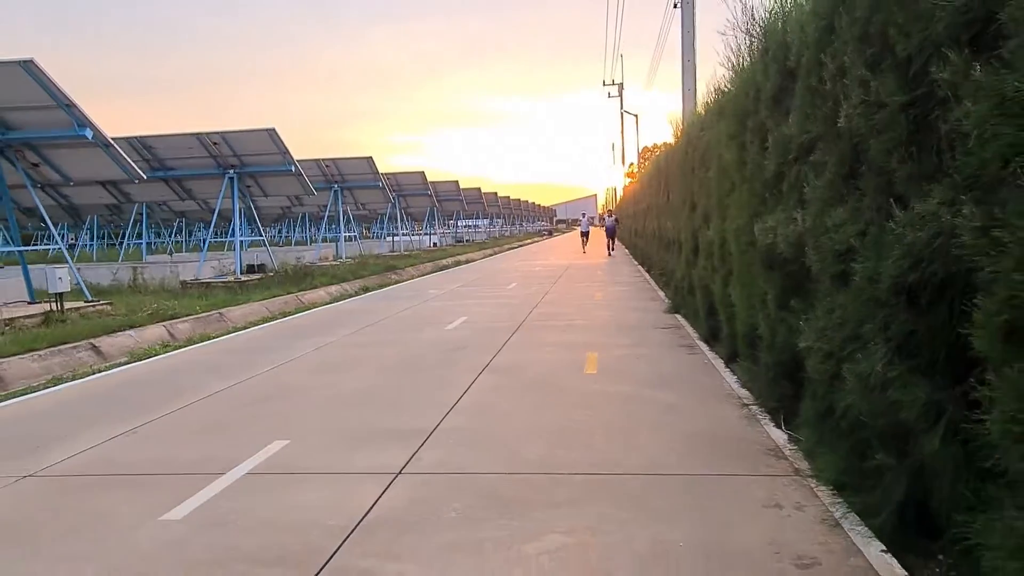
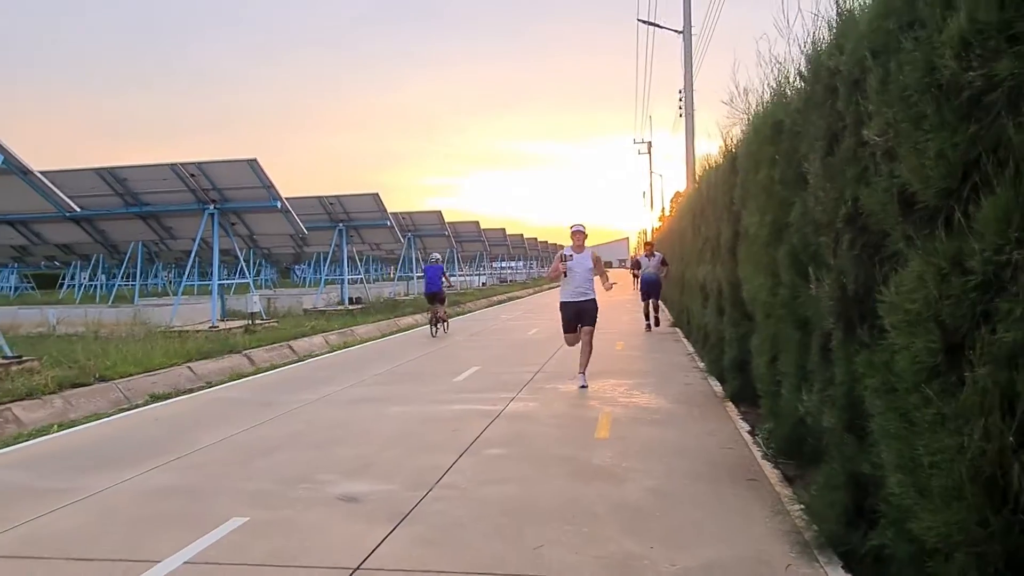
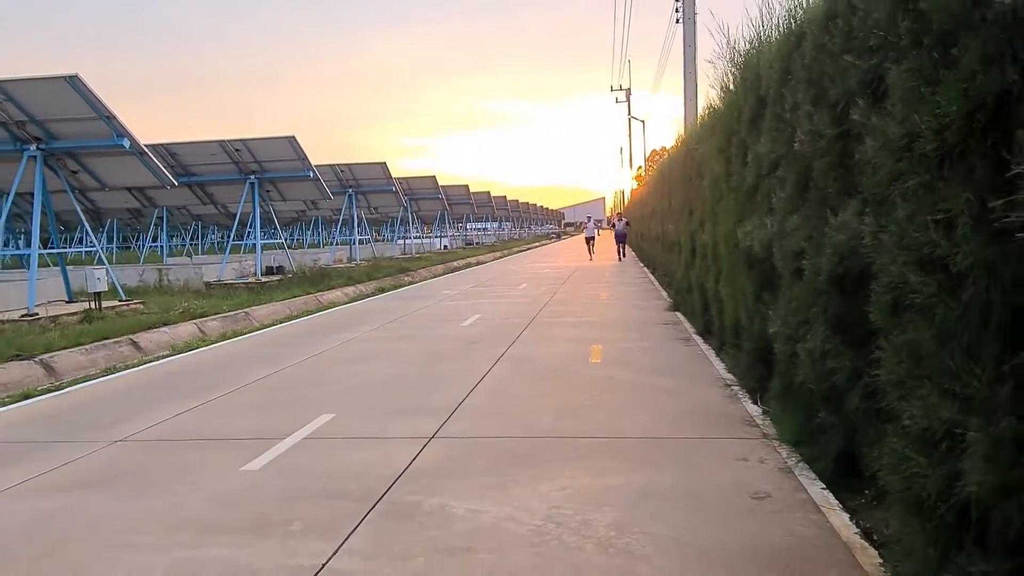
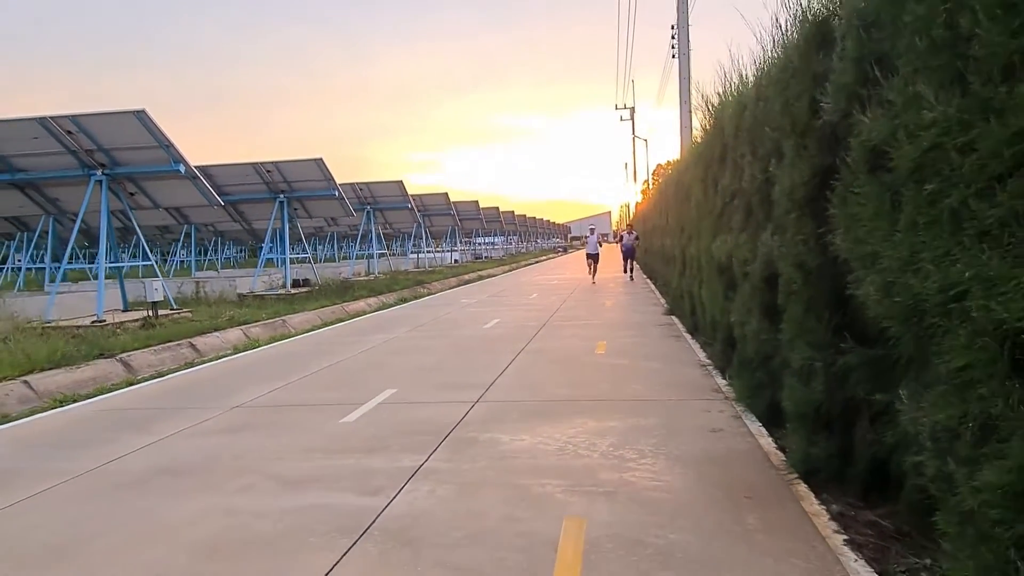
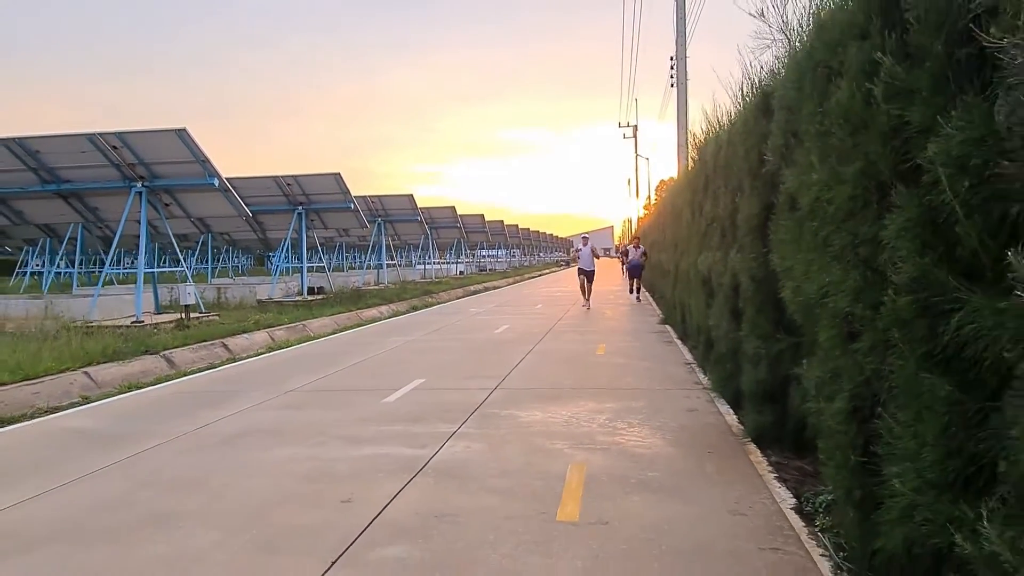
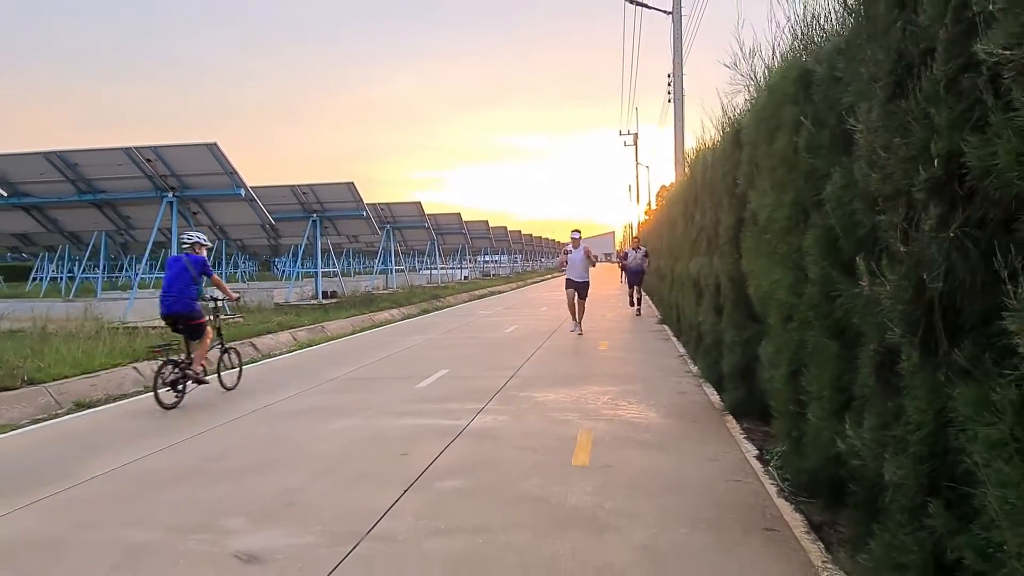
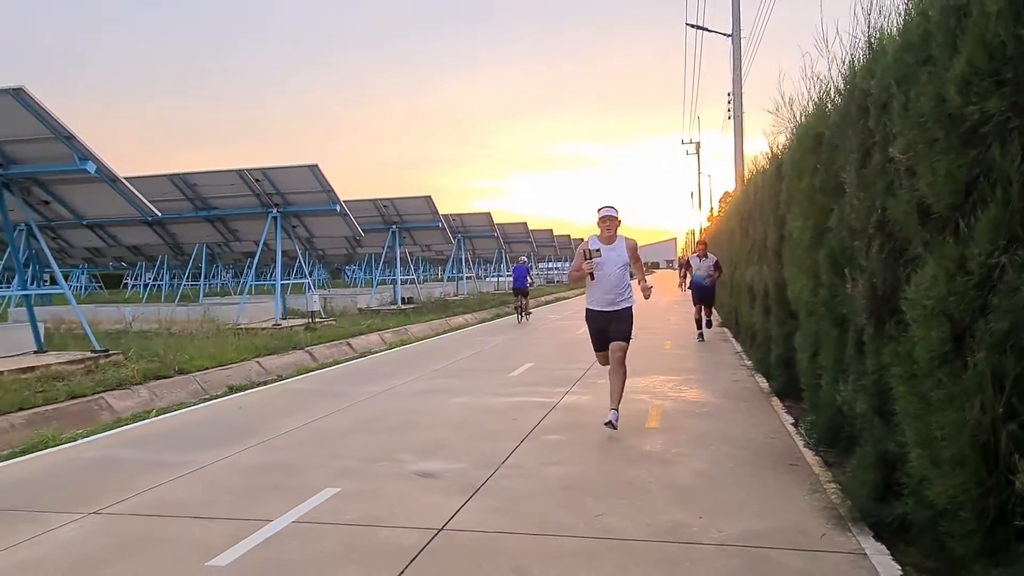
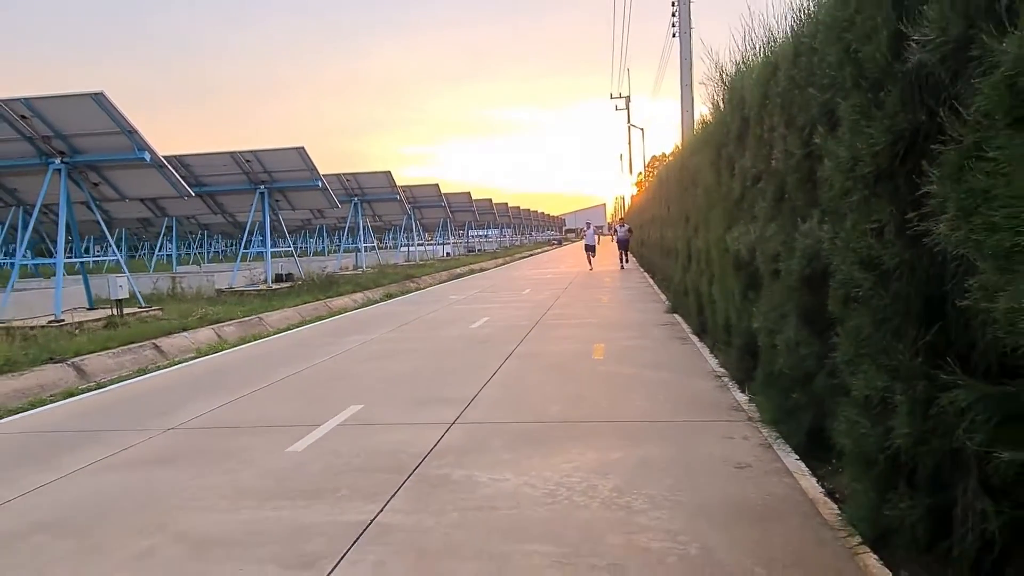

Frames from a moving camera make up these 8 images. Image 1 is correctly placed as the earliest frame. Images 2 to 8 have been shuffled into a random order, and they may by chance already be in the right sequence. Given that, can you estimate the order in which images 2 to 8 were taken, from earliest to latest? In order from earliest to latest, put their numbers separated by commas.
3, 8, 4, 5, 6, 2, 7
